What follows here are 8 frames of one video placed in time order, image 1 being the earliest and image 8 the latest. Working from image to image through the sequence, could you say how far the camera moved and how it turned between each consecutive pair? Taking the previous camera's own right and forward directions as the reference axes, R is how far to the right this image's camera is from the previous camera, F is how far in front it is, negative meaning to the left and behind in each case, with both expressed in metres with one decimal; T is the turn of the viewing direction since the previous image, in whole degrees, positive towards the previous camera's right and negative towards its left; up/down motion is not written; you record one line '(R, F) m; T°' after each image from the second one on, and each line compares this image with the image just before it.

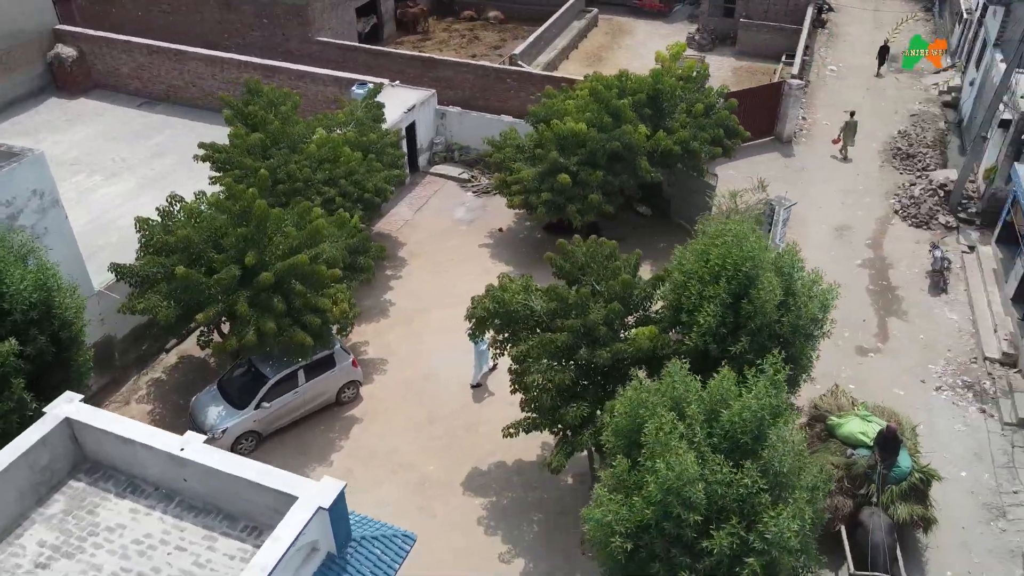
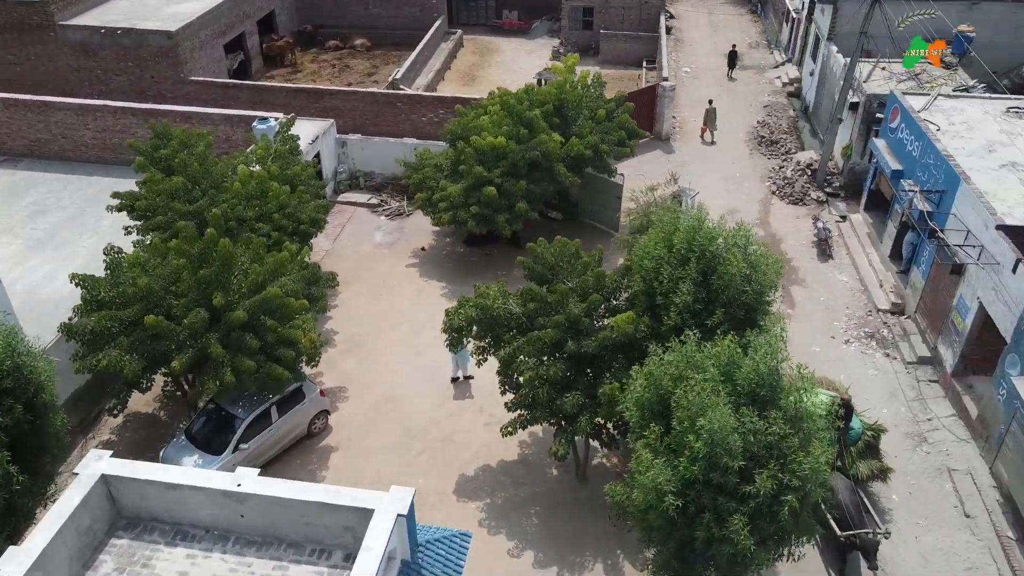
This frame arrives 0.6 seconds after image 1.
(-1.9, -0.4) m; +10°
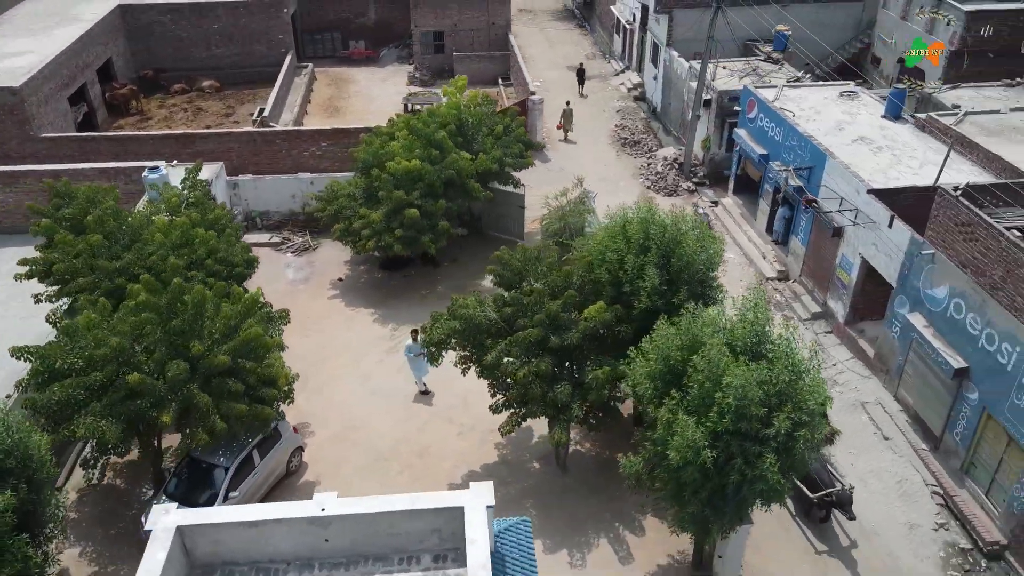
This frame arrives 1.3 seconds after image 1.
(-2.3, -0.5) m; +12°
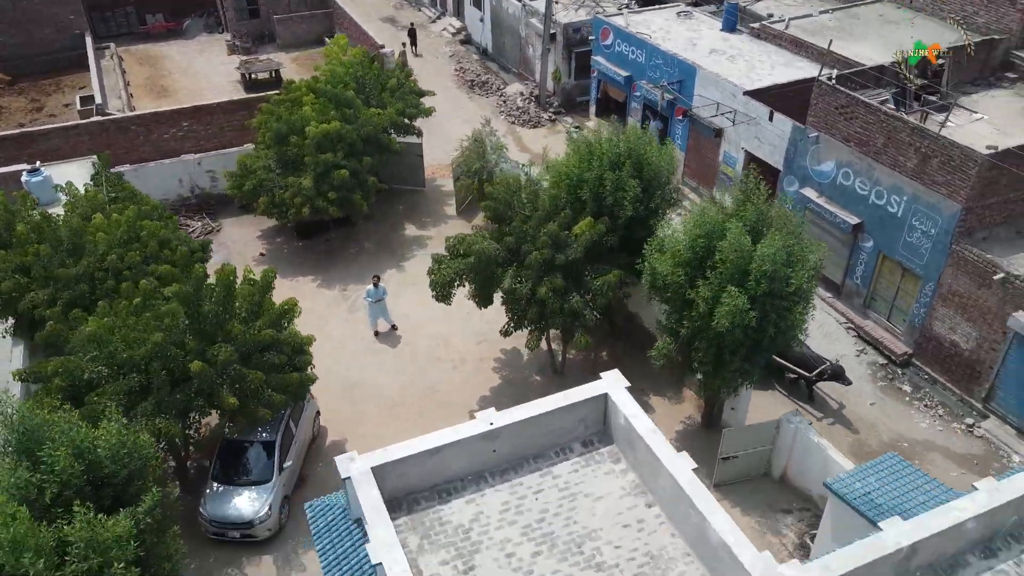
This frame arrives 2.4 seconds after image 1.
(-3.9, -0.6) m; +15°
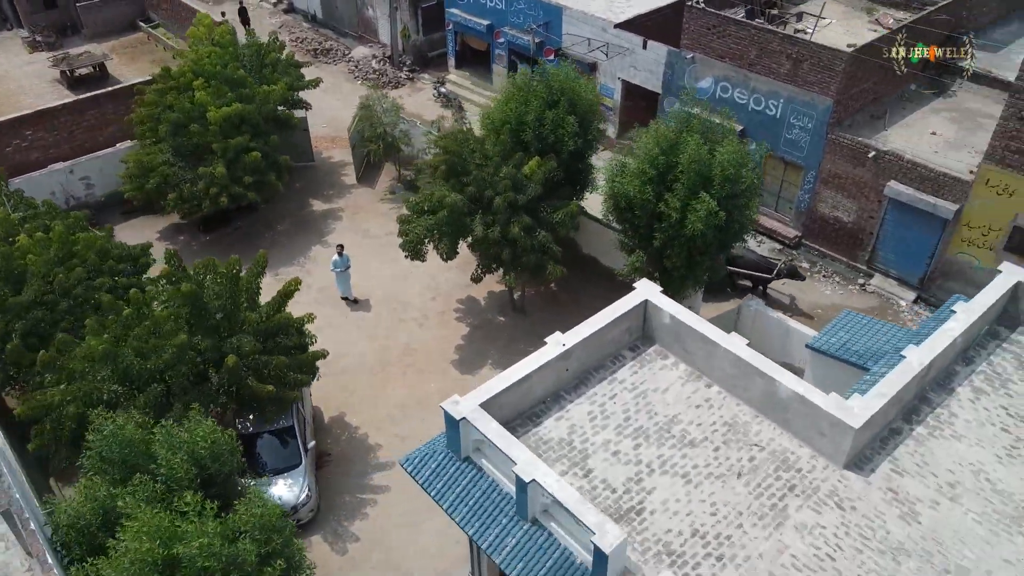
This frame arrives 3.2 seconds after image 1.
(-3.1, -0.4) m; +13°
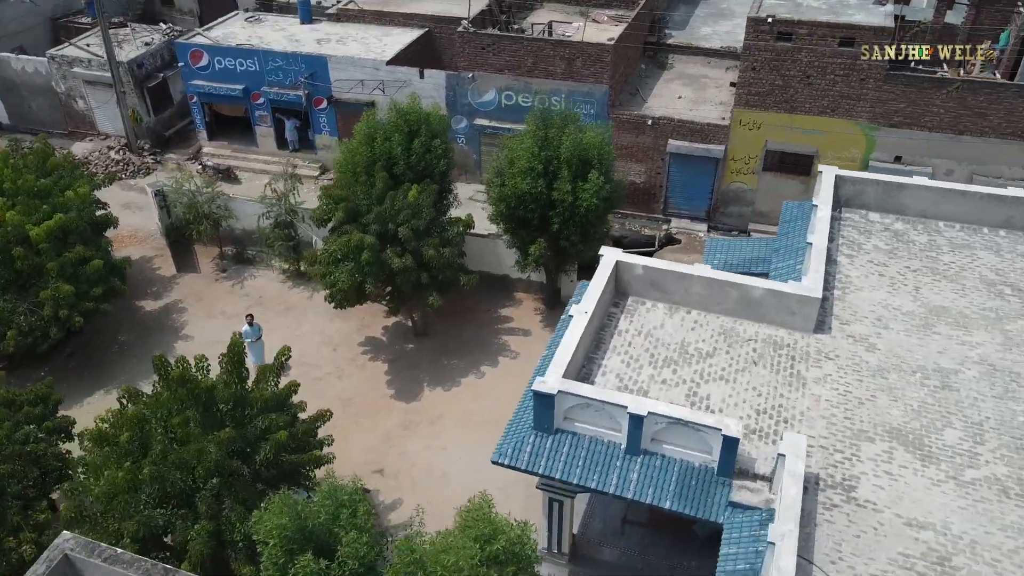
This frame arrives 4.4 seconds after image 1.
(-4.7, -0.3) m; +23°
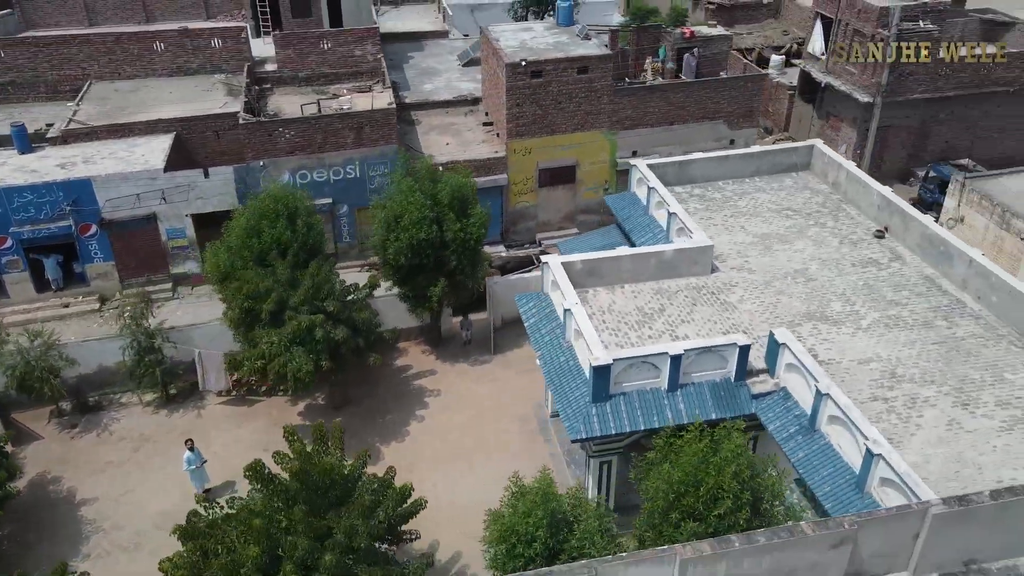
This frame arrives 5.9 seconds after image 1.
(-6.1, -0.4) m; +27°
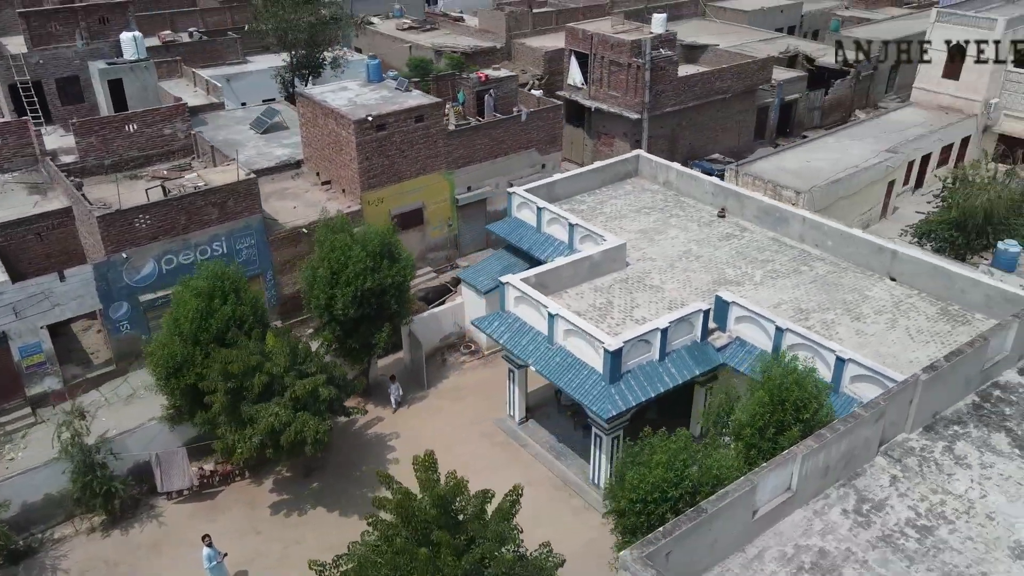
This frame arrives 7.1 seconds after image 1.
(-5.5, -0.5) m; +21°
